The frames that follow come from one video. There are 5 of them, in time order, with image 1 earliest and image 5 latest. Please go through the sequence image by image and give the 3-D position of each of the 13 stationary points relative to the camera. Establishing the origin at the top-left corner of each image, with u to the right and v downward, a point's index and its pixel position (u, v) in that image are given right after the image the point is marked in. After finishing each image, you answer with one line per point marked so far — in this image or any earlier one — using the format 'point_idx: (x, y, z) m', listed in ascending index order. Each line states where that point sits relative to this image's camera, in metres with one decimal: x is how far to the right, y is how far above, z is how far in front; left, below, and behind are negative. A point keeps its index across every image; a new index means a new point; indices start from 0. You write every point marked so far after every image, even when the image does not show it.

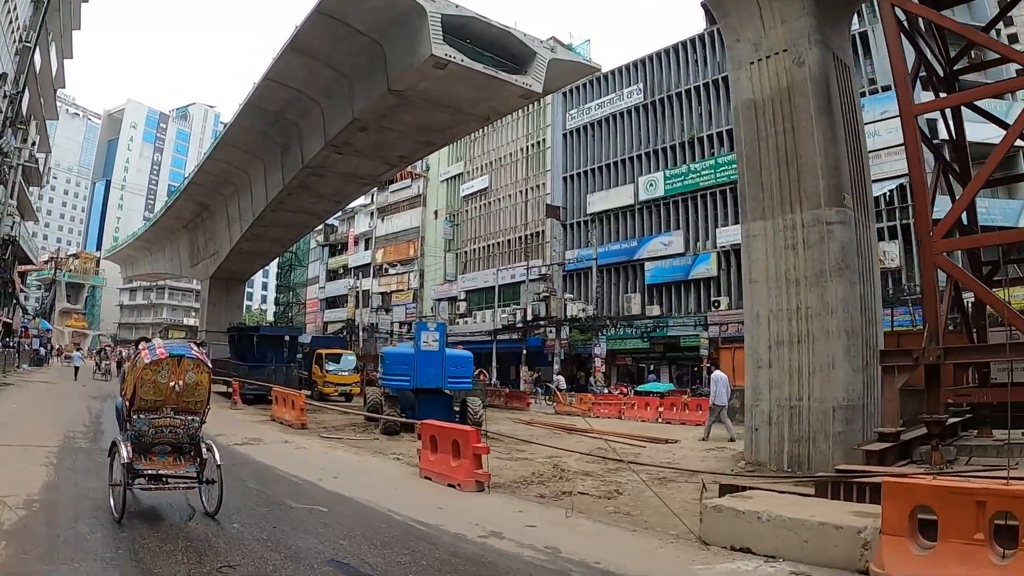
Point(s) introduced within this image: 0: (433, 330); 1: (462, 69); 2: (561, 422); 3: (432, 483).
0: (-1.7, -1.0, +14.0) m
1: (-1.5, +6.1, +17.9) m
2: (+1.5, -3.7, +17.9) m
3: (-1.2, -2.8, +9.2) m
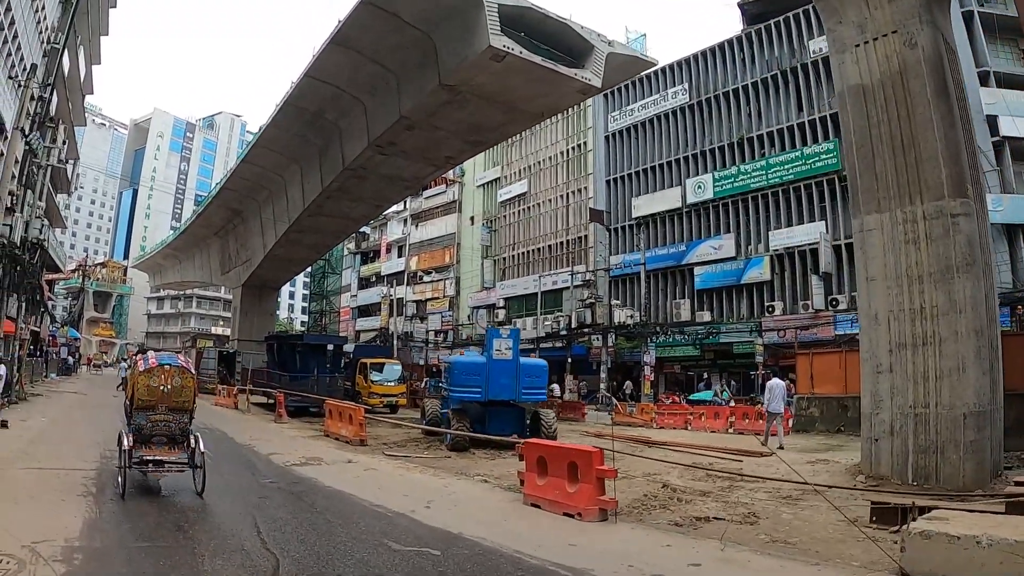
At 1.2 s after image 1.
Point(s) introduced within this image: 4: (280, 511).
0: (-0.1, -1.0, +13.0) m
1: (+0.1, +6.0, +17.0) m
2: (+3.2, -3.8, +16.7) m
3: (+0.4, -2.8, +8.1) m
4: (-3.2, -3.0, +8.7) m
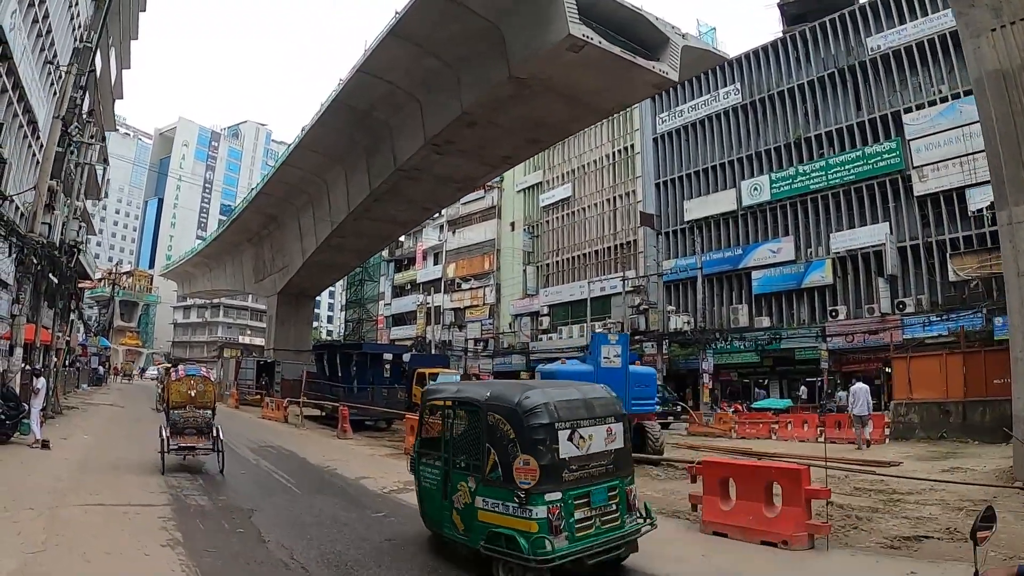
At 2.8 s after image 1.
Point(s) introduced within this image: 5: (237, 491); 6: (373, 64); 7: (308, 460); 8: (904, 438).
0: (+1.9, -1.0, +12.1) m
1: (+2.2, +5.9, +16.2) m
2: (+5.3, -3.9, +15.8) m
3: (+2.5, -2.8, +7.2) m
4: (-1.1, -3.0, +7.8) m
5: (-4.4, -3.3, +10.3) m
6: (-4.3, +6.8, +19.5) m
7: (-4.4, -3.7, +14.1) m
8: (+9.9, -3.8, +16.2) m
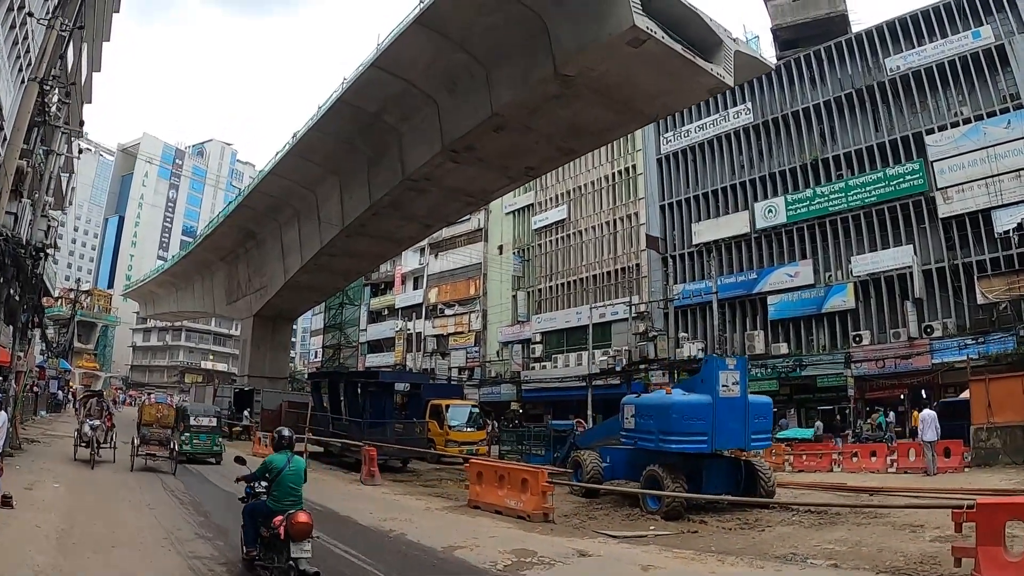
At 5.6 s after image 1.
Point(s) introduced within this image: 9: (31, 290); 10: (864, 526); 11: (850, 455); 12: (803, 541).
0: (+3.5, -1.3, +10.3) m
1: (+3.4, +5.5, +14.8) m
2: (+6.5, -4.3, +14.2) m
3: (+4.4, -2.7, +5.4) m
4: (+0.8, -3.0, +5.7) m
5: (-2.7, -3.3, +7.9) m
6: (-3.3, +6.2, +17.6) m
7: (-3.0, -3.9, +11.7) m
8: (+11.1, -4.2, +15.0) m
9: (-13.1, -0.2, +17.3) m
10: (+5.1, -3.5, +9.3) m
11: (+8.8, -4.4, +16.8) m
12: (+3.7, -3.3, +8.3) m
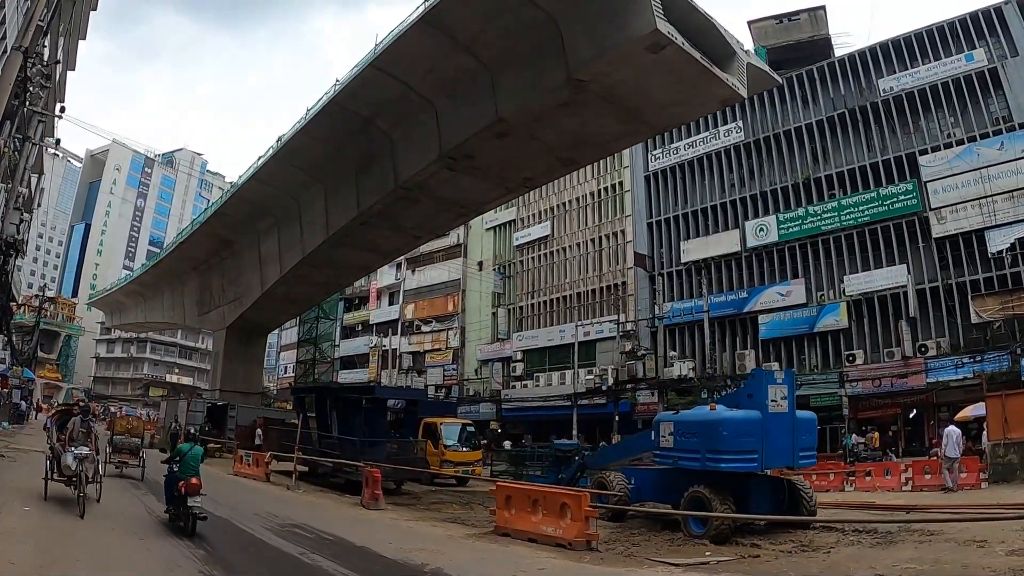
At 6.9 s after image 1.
0: (+4.1, -1.4, +9.7) m
1: (+3.8, +5.2, +14.4) m
2: (+6.8, -4.6, +13.7) m
3: (+5.2, -2.7, +4.9) m
4: (+1.6, -2.9, +4.9) m
5: (-2.0, -3.3, +6.9) m
6: (-3.1, +6.0, +16.8) m
7: (-2.6, -4.0, +10.6) m
8: (+11.3, -4.7, +14.7) m
9: (-13.0, -0.2, +15.8) m
10: (+5.7, -3.6, +8.8) m
11: (+8.8, -4.8, +16.4) m
12: (+4.3, -3.3, +7.7) m
